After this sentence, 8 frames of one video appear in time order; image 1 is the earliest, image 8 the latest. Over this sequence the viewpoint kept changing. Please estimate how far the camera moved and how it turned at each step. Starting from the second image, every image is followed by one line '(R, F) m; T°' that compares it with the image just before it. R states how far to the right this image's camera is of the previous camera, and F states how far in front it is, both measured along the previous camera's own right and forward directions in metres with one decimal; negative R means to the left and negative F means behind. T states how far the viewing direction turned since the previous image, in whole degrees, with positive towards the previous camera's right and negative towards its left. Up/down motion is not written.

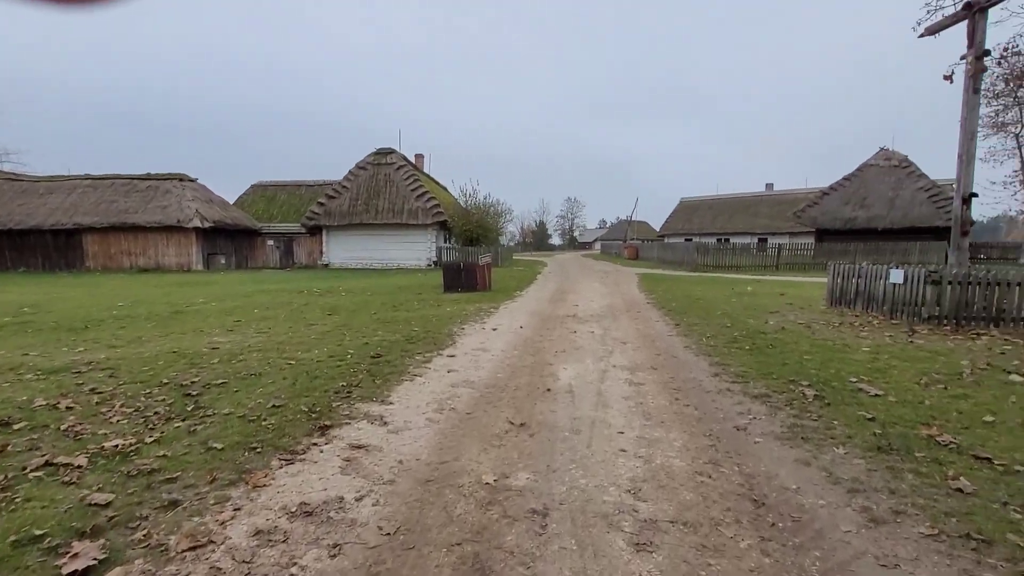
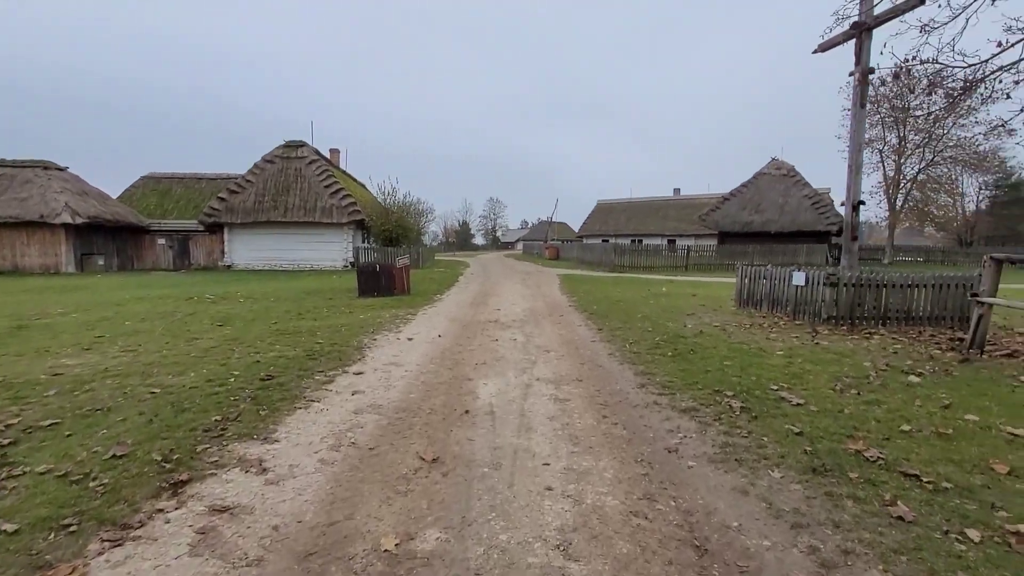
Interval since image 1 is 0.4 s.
(+0.1, +0.6) m; +9°
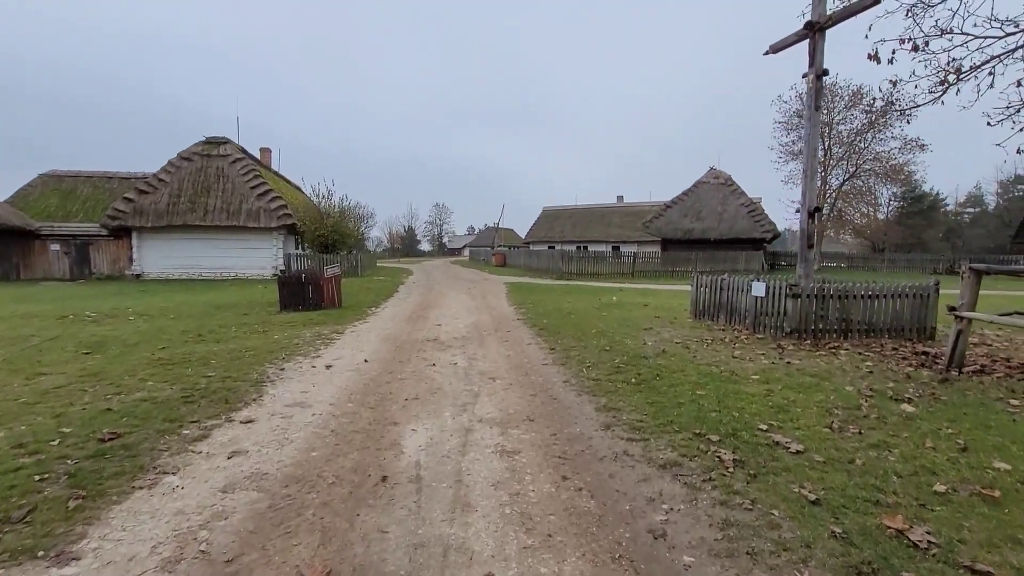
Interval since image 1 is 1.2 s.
(+0.1, +1.2) m; +6°
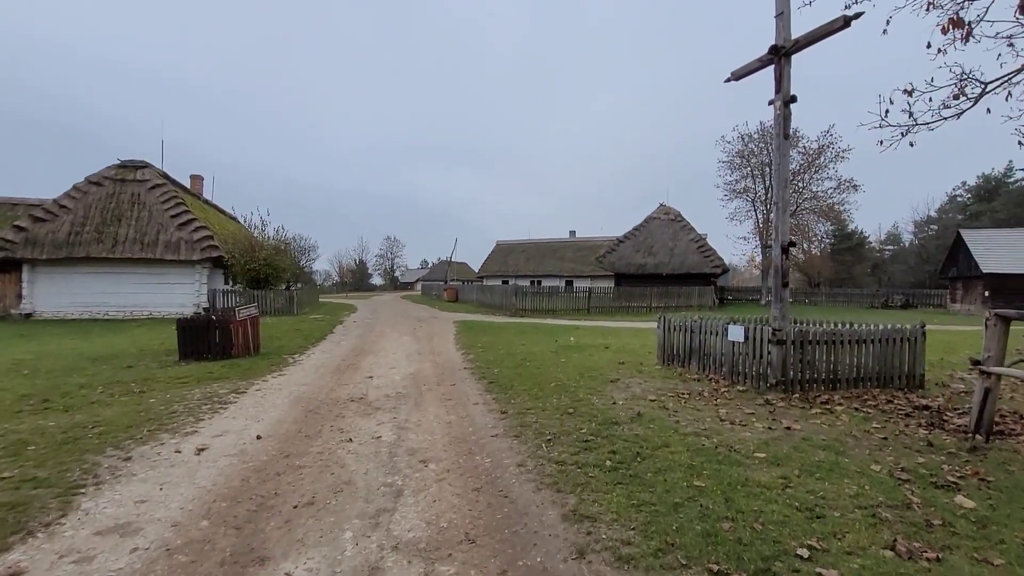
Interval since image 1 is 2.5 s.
(+0.2, +1.5) m; +5°
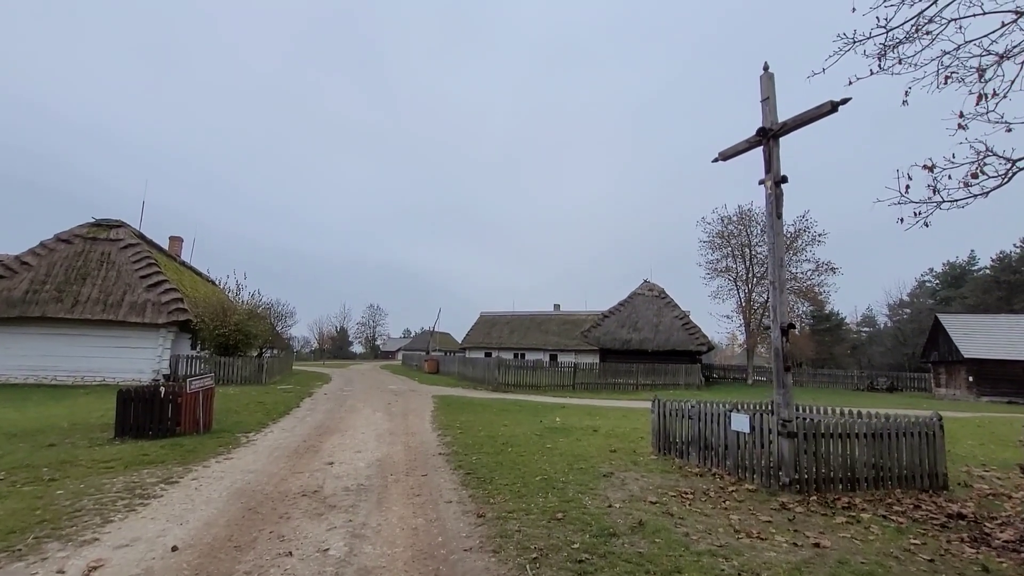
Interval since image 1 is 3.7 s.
(0.0, +0.7) m; +2°
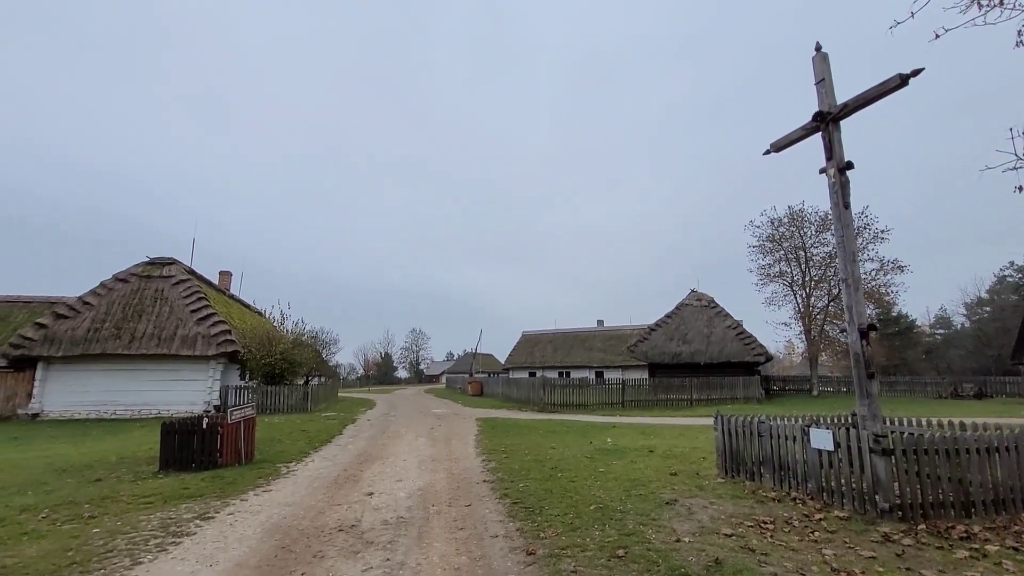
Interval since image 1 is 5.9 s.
(0.0, +0.6) m; -5°
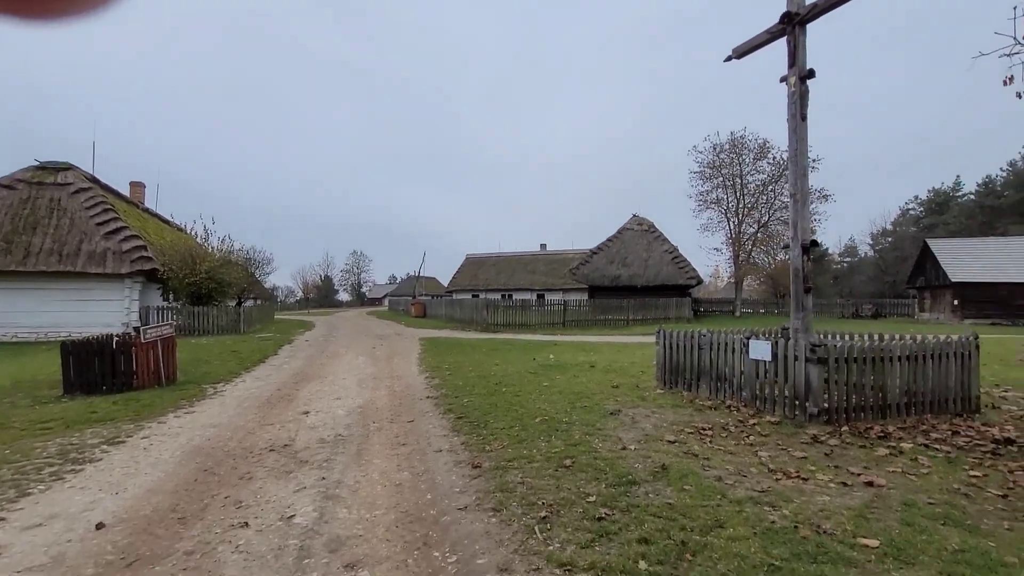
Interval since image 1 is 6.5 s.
(0.0, +0.5) m; +7°
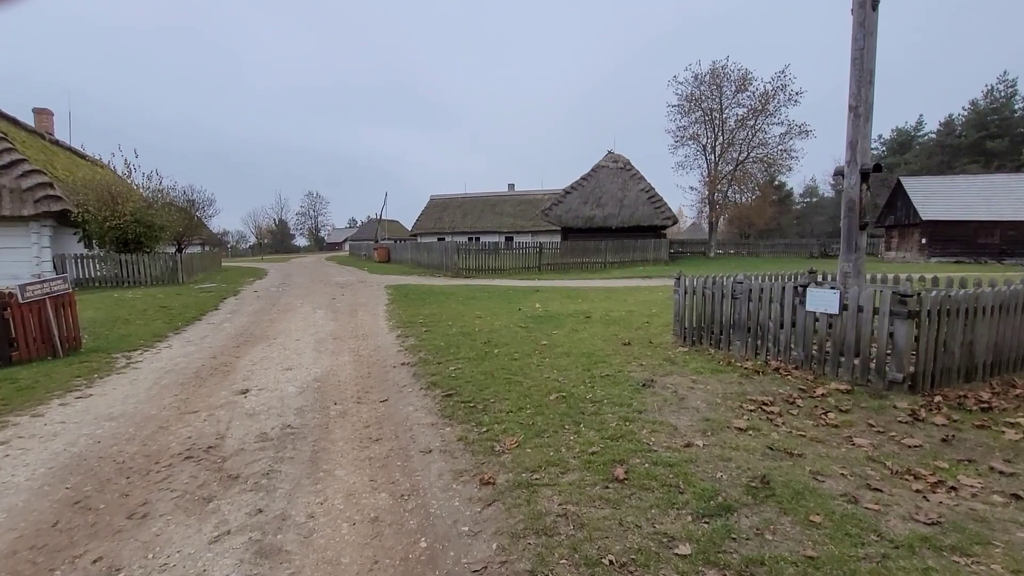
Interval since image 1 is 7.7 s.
(-0.4, +1.8) m; +4°
